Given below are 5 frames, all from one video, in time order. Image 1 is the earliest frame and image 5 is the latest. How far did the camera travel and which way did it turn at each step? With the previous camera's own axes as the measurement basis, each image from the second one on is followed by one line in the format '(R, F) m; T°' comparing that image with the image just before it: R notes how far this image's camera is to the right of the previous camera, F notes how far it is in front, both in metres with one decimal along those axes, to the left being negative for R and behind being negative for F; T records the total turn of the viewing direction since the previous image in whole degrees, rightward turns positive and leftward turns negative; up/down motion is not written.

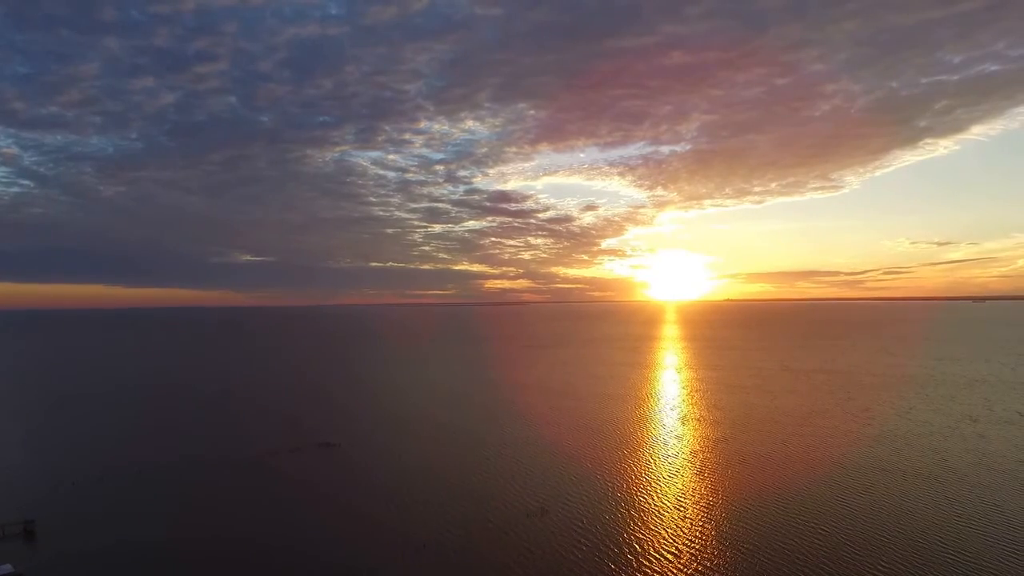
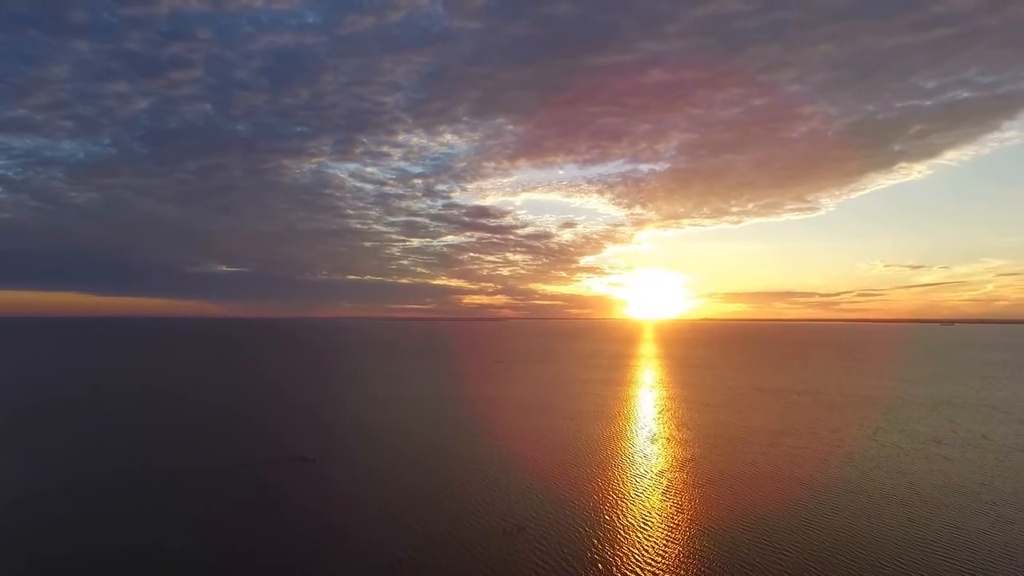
(+0.3, +0.7) m; +2°
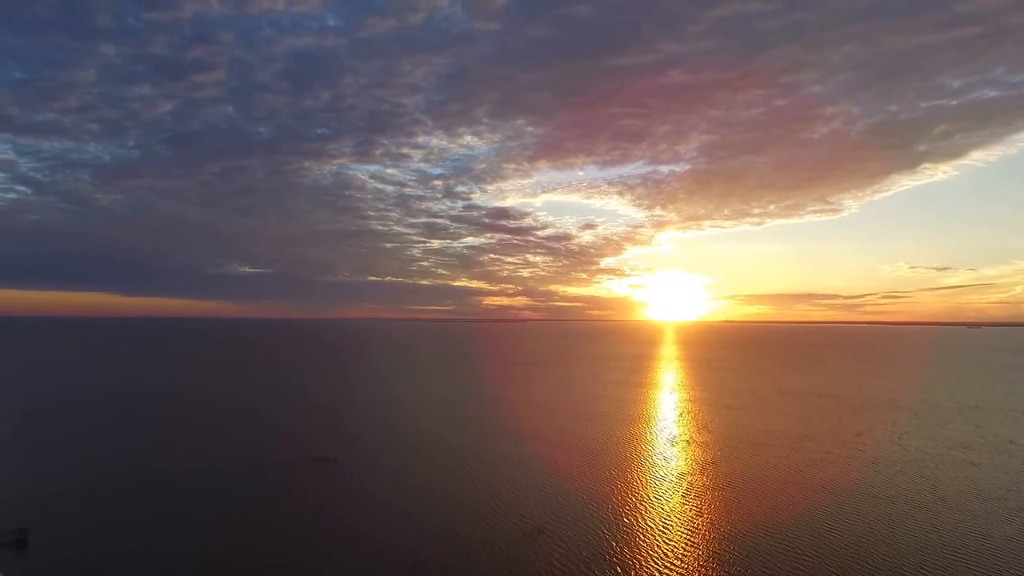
(-0.5, -0.3) m; -1°
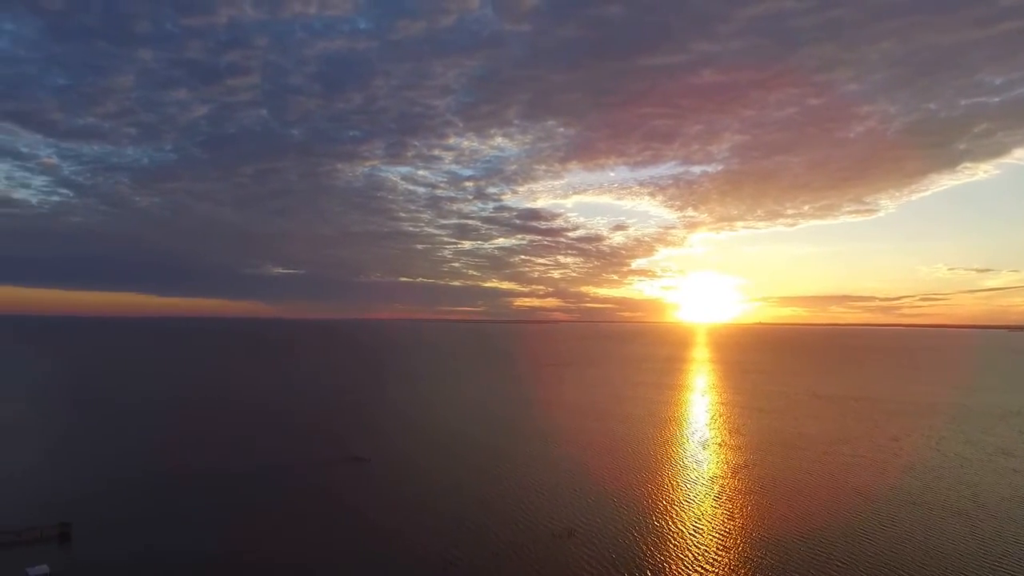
(-0.8, -0.2) m; -2°
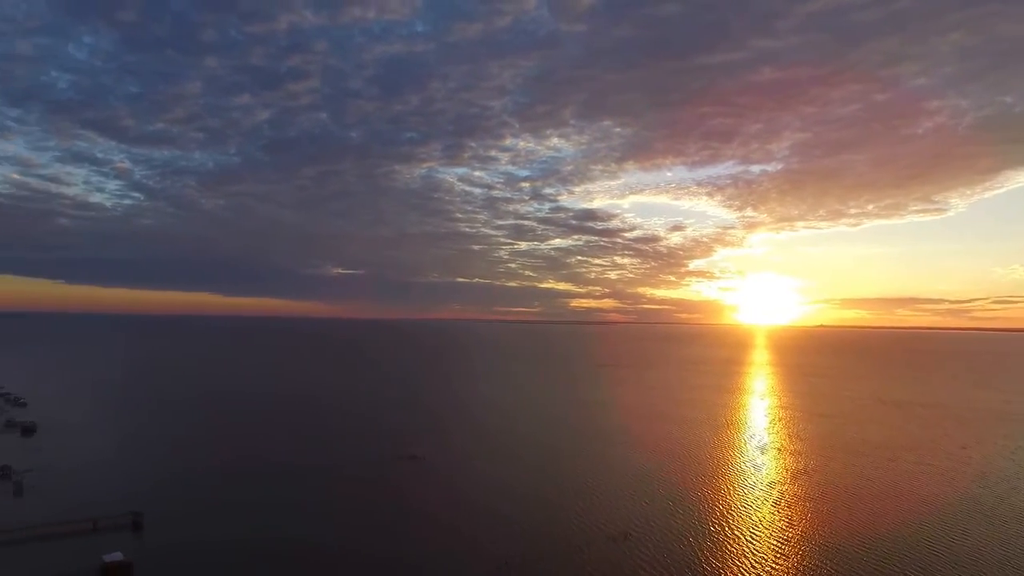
(-1.2, -0.7) m; -4°
